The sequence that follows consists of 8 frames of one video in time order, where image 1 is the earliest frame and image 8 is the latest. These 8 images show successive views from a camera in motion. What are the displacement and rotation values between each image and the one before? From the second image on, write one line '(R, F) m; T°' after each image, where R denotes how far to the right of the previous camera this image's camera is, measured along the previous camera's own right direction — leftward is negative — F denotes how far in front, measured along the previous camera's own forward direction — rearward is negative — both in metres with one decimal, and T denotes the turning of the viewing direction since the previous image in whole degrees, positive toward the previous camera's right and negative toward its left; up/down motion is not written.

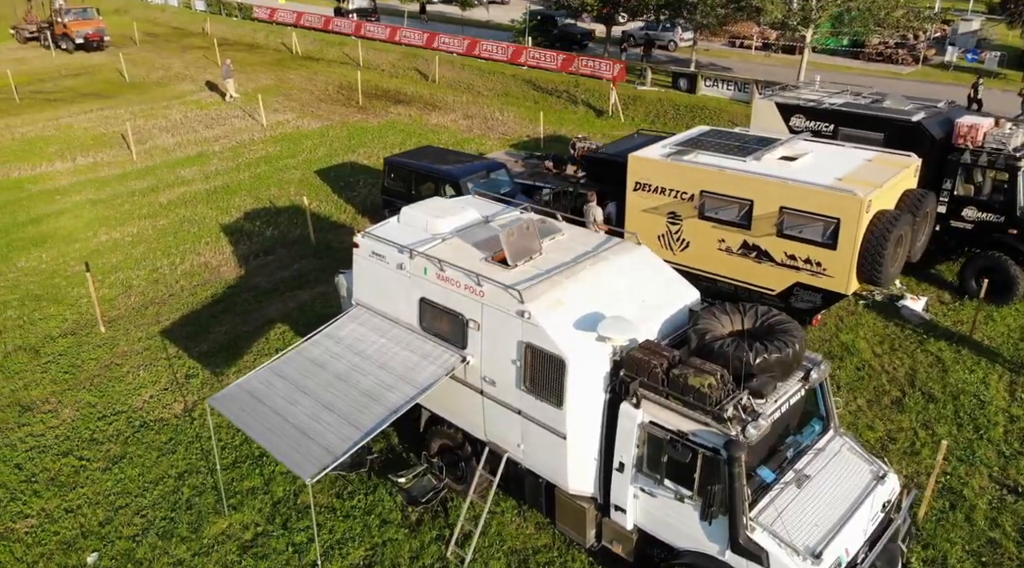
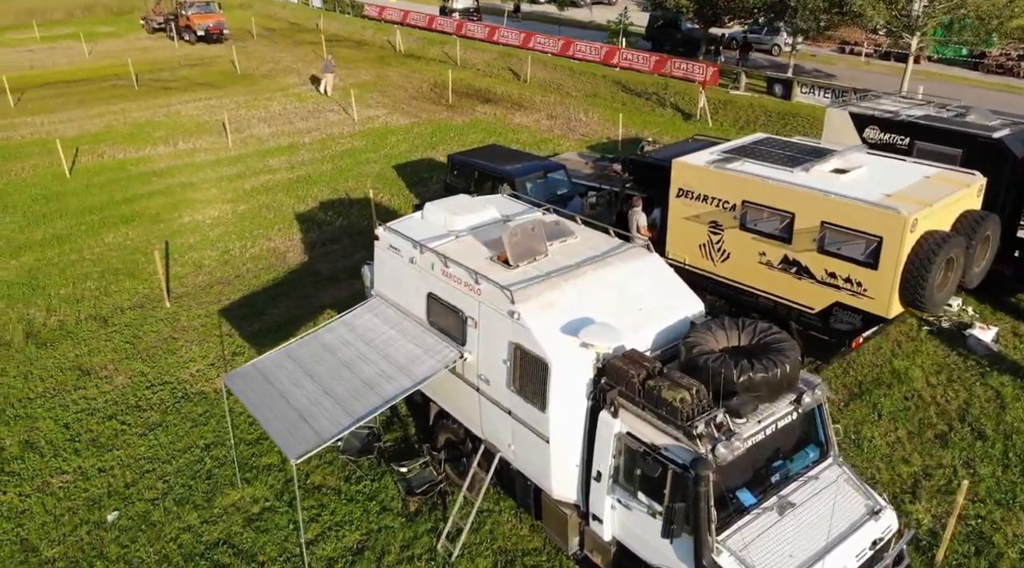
(+0.9, +0.1) m; -7°
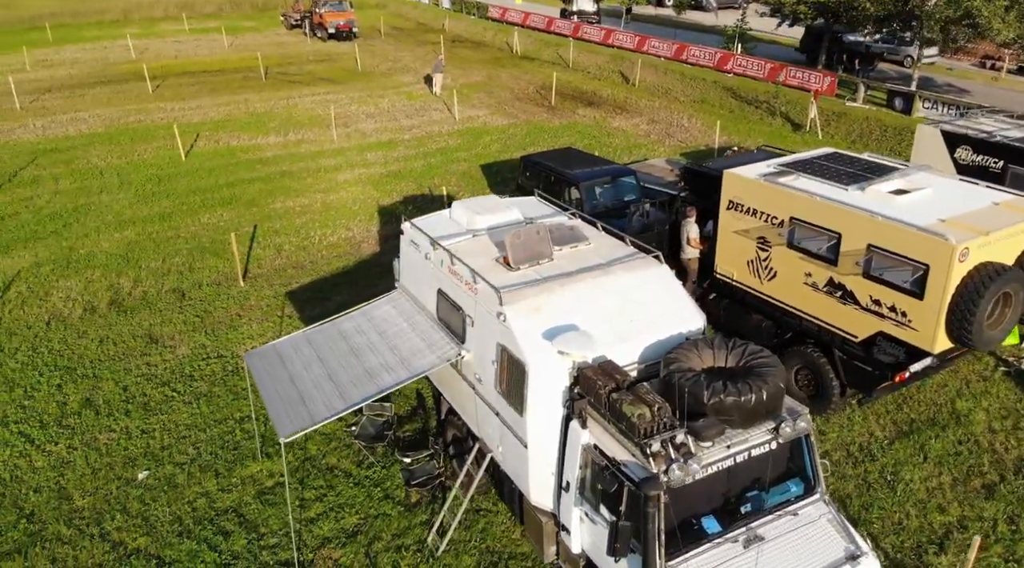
(+1.1, +0.1) m; -8°
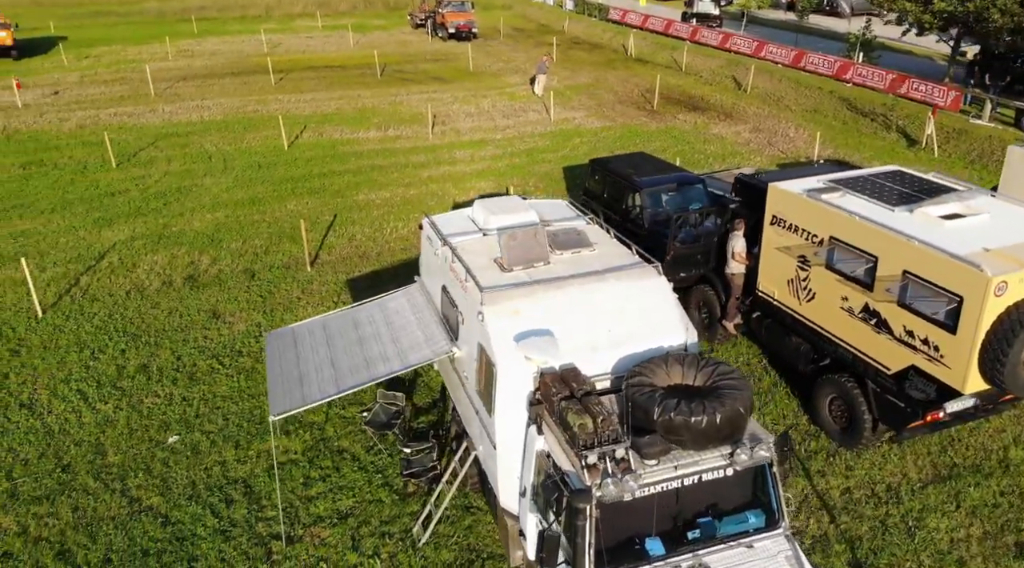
(+1.1, +0.1) m; -8°
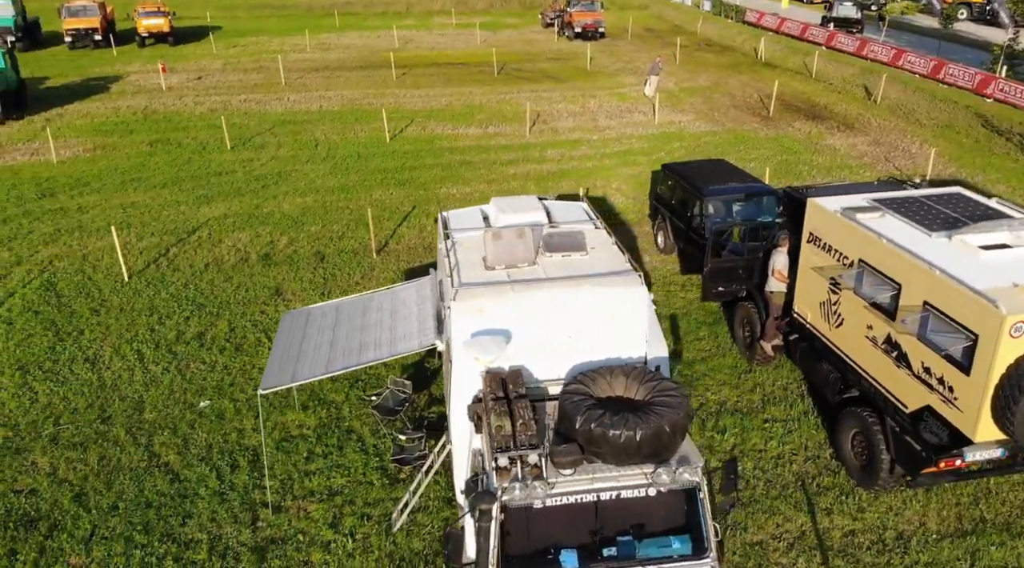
(+1.4, +0.1) m; -9°
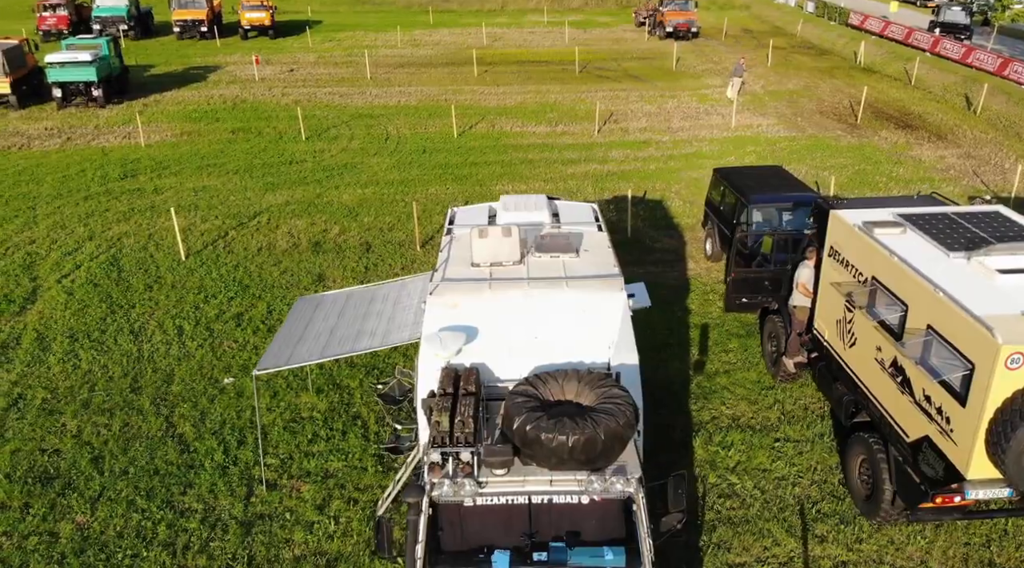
(+1.0, +0.1) m; -7°
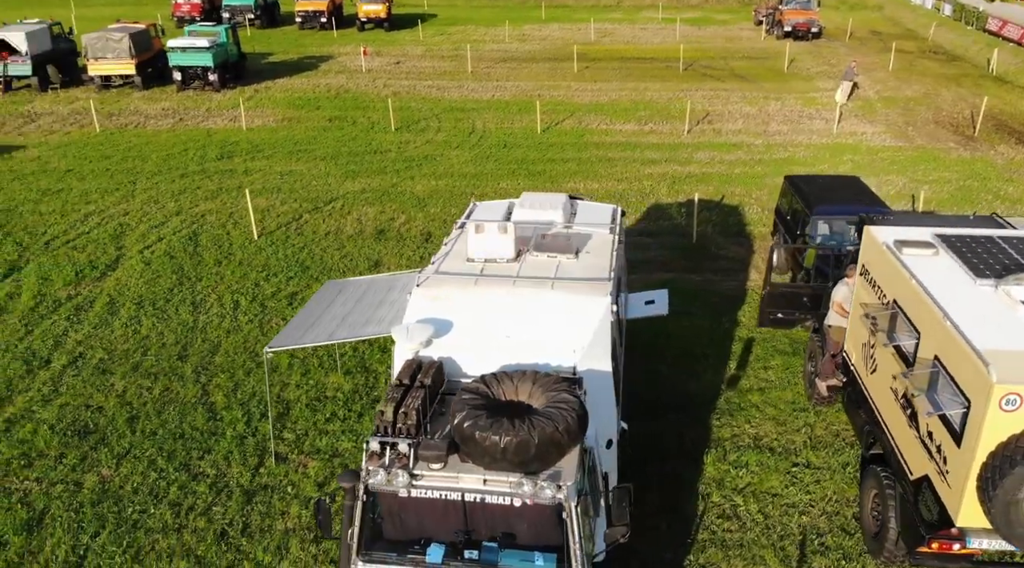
(+1.1, +0.1) m; -8°
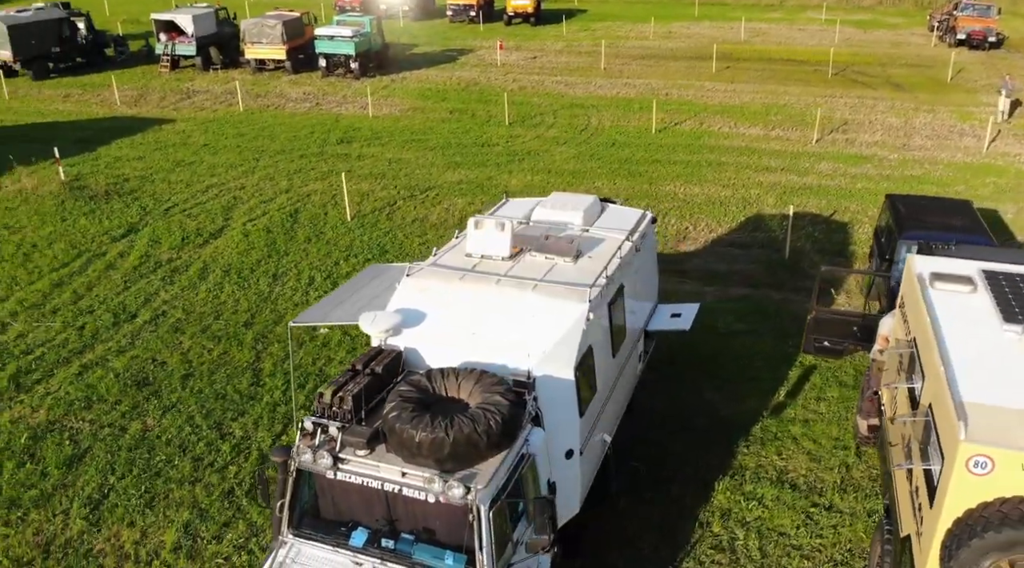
(+1.4, +0.2) m; -11°
